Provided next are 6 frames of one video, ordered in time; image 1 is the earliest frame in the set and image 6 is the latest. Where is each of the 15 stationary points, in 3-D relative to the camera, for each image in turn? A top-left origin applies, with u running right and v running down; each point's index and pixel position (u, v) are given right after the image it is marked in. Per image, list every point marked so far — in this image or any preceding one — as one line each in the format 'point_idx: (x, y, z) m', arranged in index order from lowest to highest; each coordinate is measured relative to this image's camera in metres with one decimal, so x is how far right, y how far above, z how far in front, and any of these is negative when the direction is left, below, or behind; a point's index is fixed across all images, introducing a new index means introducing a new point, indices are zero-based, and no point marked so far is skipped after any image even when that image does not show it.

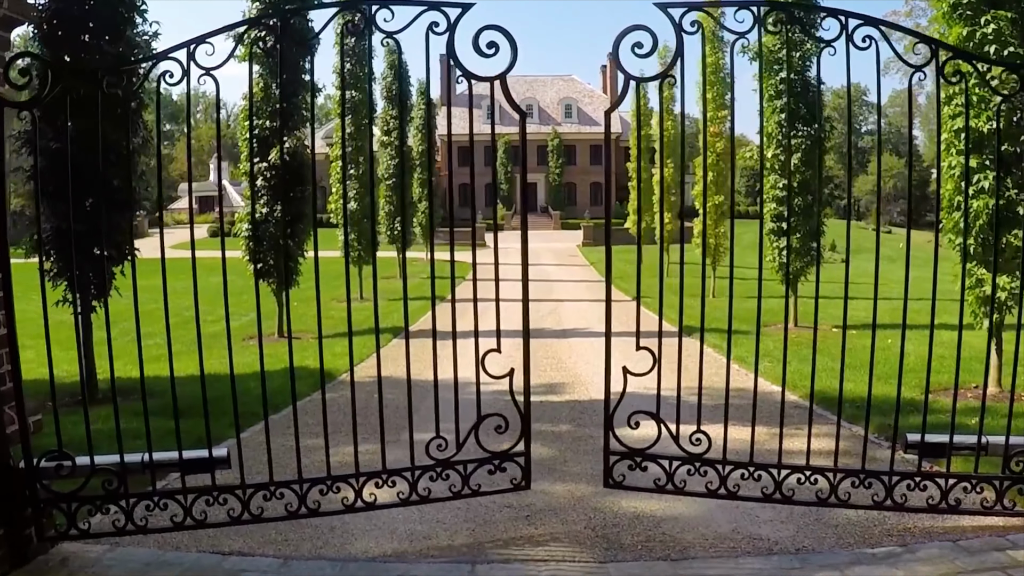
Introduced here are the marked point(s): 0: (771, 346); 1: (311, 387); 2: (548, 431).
0: (+3.6, -0.8, +11.8) m
1: (-2.2, -1.0, +9.0) m
2: (+0.3, -1.0, +6.2) m
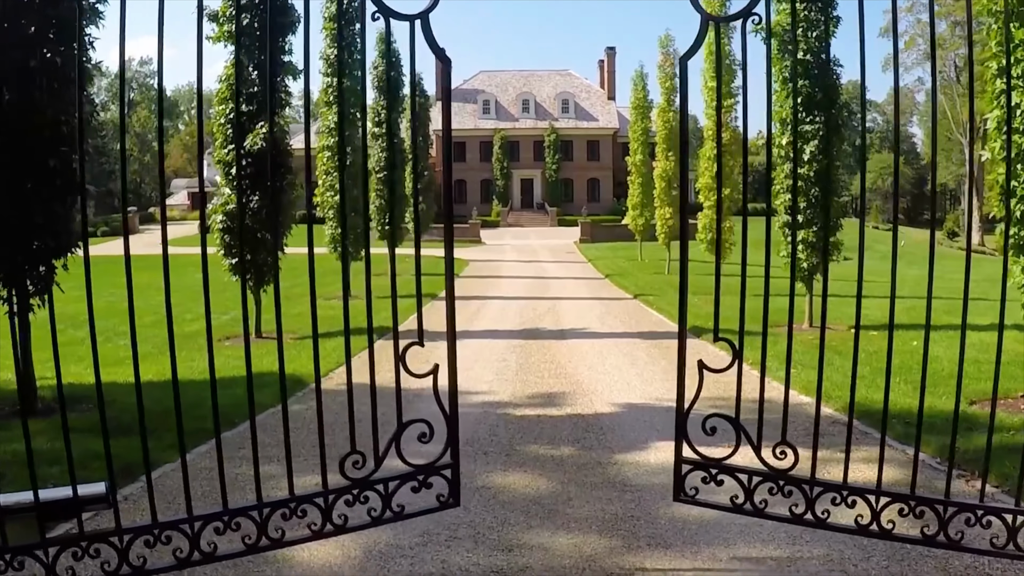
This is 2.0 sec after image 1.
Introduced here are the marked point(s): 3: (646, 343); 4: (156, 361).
0: (+3.5, -0.8, +10.8) m
1: (-2.2, -1.0, +8.0) m
2: (+0.2, -1.0, +5.2) m
3: (+1.7, -0.7, +11.1) m
4: (-4.7, -1.0, +11.5) m
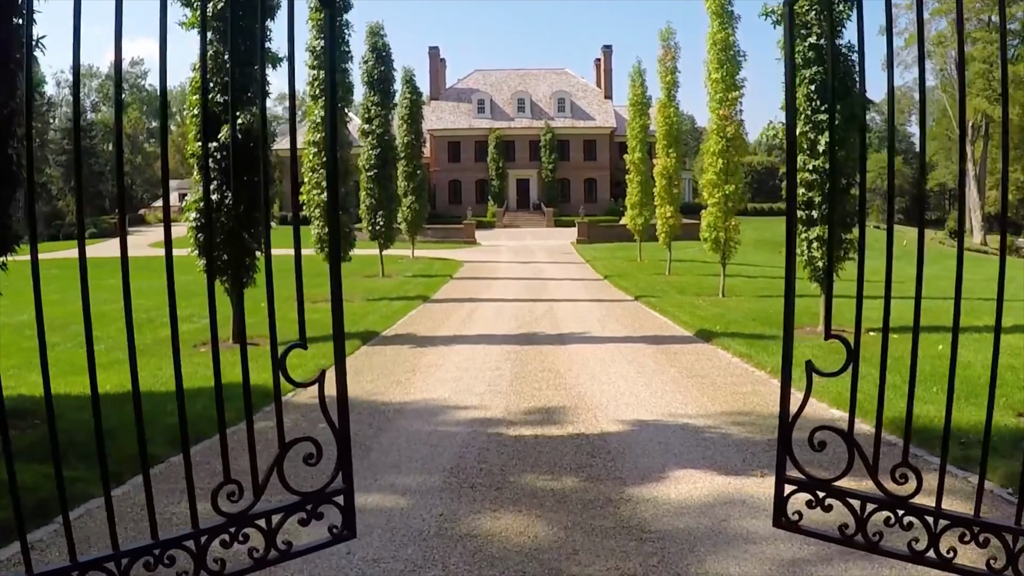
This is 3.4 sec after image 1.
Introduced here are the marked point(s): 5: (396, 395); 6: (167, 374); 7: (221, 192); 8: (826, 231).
0: (+3.4, -0.8, +9.9) m
1: (-2.3, -1.0, +7.1) m
2: (+0.2, -1.0, +4.3) m
3: (+1.7, -0.7, +10.3) m
4: (-4.8, -1.0, +10.6) m
5: (-1.0, -0.9, +7.3) m
6: (-4.0, -1.0, +9.9) m
7: (-4.1, +1.4, +12.2) m
8: (+4.5, +0.8, +12.3) m
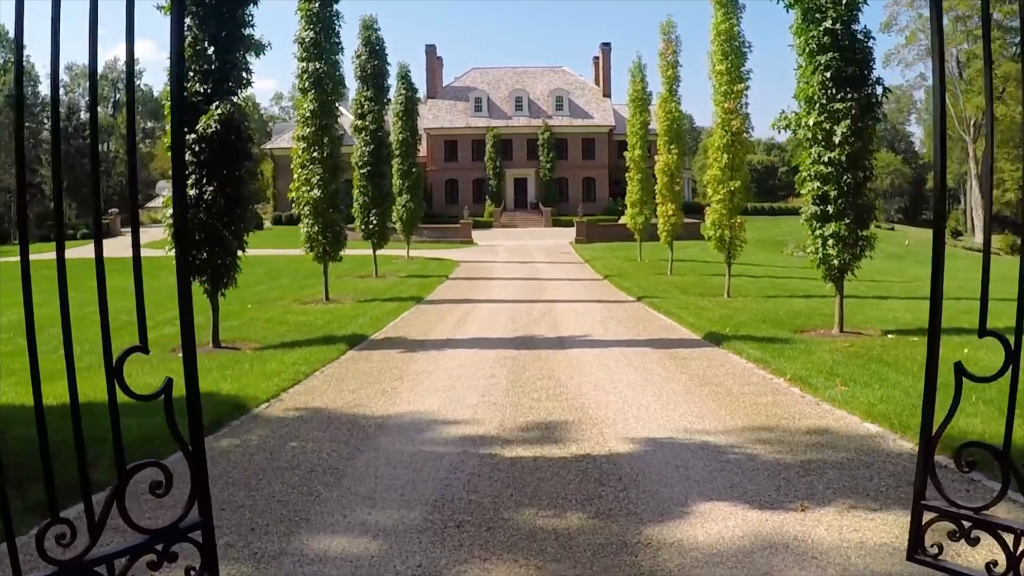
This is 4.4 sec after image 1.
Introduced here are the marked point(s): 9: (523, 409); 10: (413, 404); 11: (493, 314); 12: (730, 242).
0: (+3.4, -0.8, +9.2) m
1: (-2.3, -1.0, +6.4) m
2: (+0.1, -1.0, +3.6) m
3: (+1.6, -0.7, +9.6) m
4: (-4.8, -1.0, +9.9) m
5: (-1.0, -0.9, +6.6) m
6: (-4.0, -1.0, +9.2) m
7: (-4.2, +1.3, +11.4) m
8: (+4.5, +0.8, +11.6) m
9: (+0.1, -0.9, +6.3) m
10: (-0.8, -0.9, +6.7) m
11: (-0.3, -0.4, +14.1) m
12: (+4.7, +1.0, +18.5) m
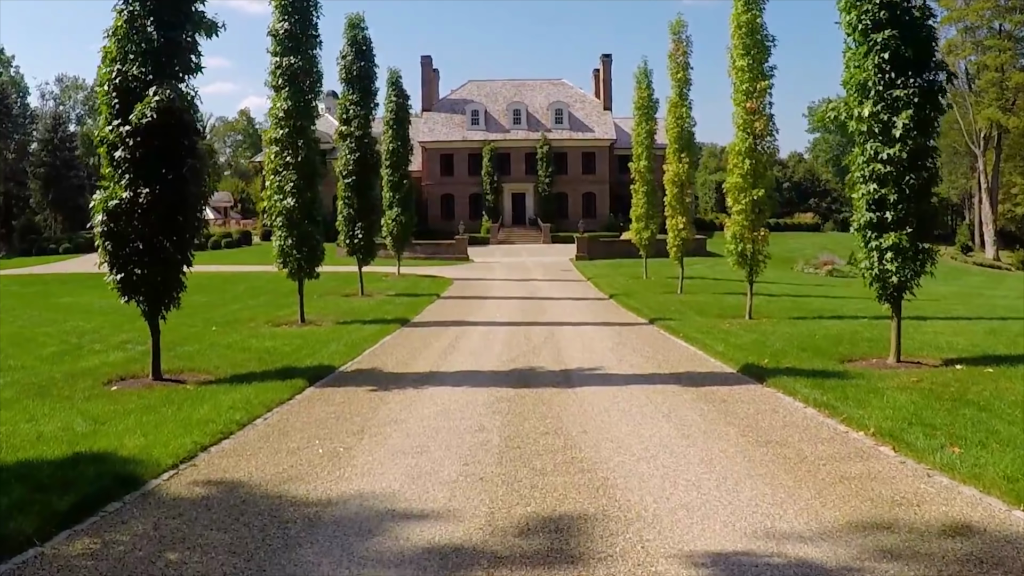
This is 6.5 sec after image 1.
0: (+3.4, -1.0, +7.3) m
1: (-2.3, -1.1, +4.5) m
2: (+0.1, -1.1, +1.7) m
3: (+1.6, -0.9, +7.7) m
4: (-4.8, -1.2, +8.0) m
5: (-1.0, -1.1, +4.7) m
6: (-4.0, -1.2, +7.3) m
7: (-4.2, +1.1, +9.6) m
8: (+4.4, +0.6, +9.7) m
9: (0.0, -1.0, +4.4) m
10: (-0.8, -1.1, +4.8) m
11: (-0.4, -0.7, +12.2) m
12: (+4.6, +0.6, +16.6) m
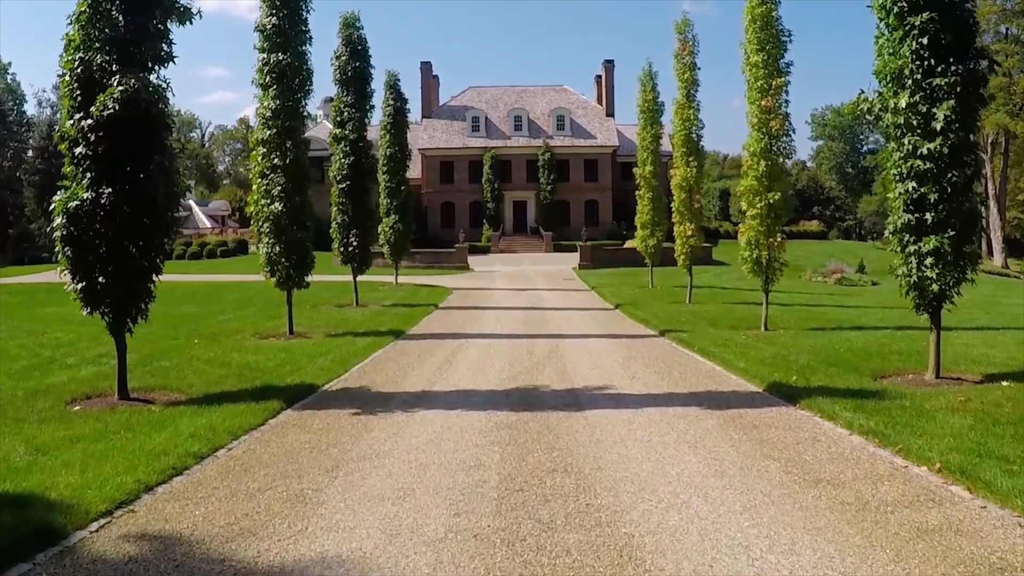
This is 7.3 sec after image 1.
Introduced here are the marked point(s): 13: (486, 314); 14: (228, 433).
0: (+3.4, -1.0, +6.4) m
1: (-2.3, -1.2, +3.6) m
2: (+0.1, -1.1, +0.8) m
3: (+1.6, -1.0, +6.8) m
4: (-4.8, -1.3, +7.1) m
5: (-1.0, -1.1, +3.8) m
6: (-4.0, -1.3, +6.4) m
7: (-4.2, +1.0, +8.7) m
8: (+4.4, +0.5, +8.9) m
9: (+0.1, -1.1, +3.5) m
10: (-0.8, -1.1, +3.9) m
11: (-0.3, -0.9, +11.3) m
12: (+4.7, +0.4, +15.7) m
13: (-0.5, -0.5, +17.9) m
14: (-2.1, -1.1, +6.4) m
